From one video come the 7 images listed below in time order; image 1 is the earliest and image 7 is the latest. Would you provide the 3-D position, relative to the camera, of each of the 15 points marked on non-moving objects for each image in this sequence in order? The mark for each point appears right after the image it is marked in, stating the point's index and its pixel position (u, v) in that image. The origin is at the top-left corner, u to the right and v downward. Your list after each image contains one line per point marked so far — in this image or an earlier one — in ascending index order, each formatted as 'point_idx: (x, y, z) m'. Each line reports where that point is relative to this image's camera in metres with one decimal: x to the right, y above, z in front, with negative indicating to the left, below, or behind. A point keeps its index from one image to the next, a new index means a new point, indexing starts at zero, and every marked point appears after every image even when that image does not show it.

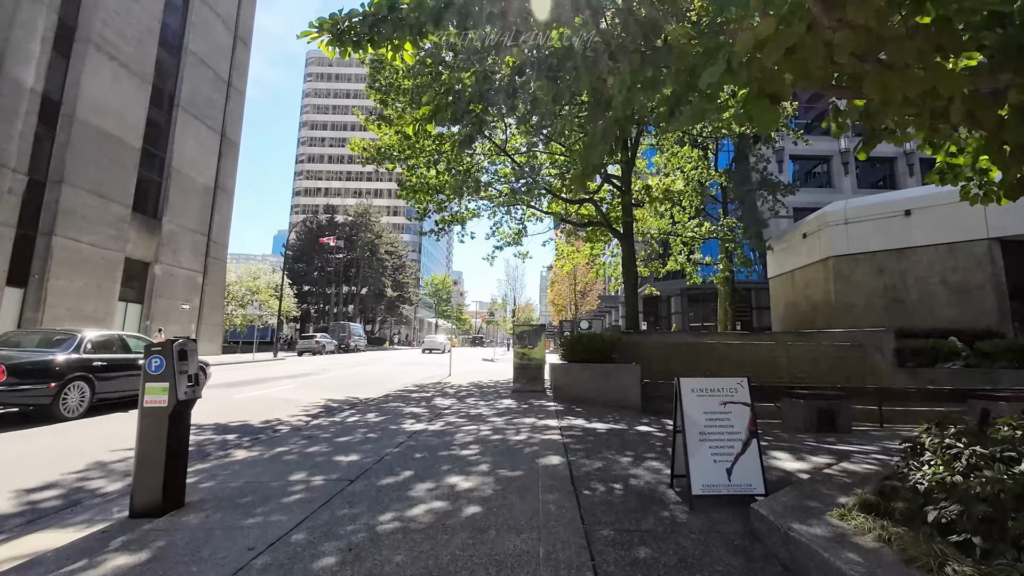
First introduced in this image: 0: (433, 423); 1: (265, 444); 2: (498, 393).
0: (-1.1, -1.9, +7.2) m
1: (-2.9, -1.8, +6.1) m
2: (-0.3, -2.3, +11.1) m
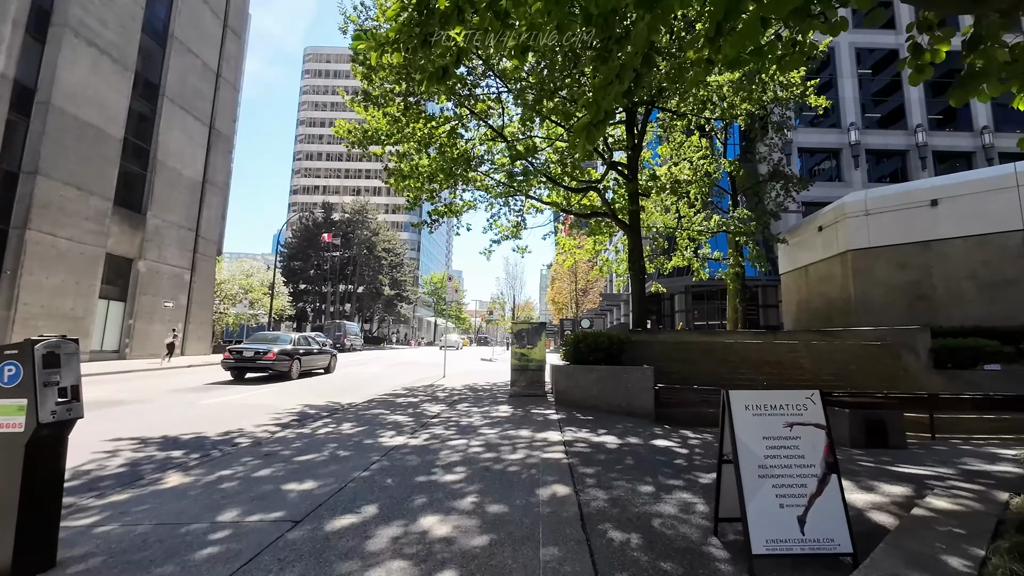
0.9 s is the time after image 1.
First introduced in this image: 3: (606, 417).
0: (-1.1, -1.8, +6.2) m
1: (-3.0, -1.7, +5.1) m
2: (-0.4, -2.1, +10.1) m
3: (+1.4, -1.9, +7.8) m
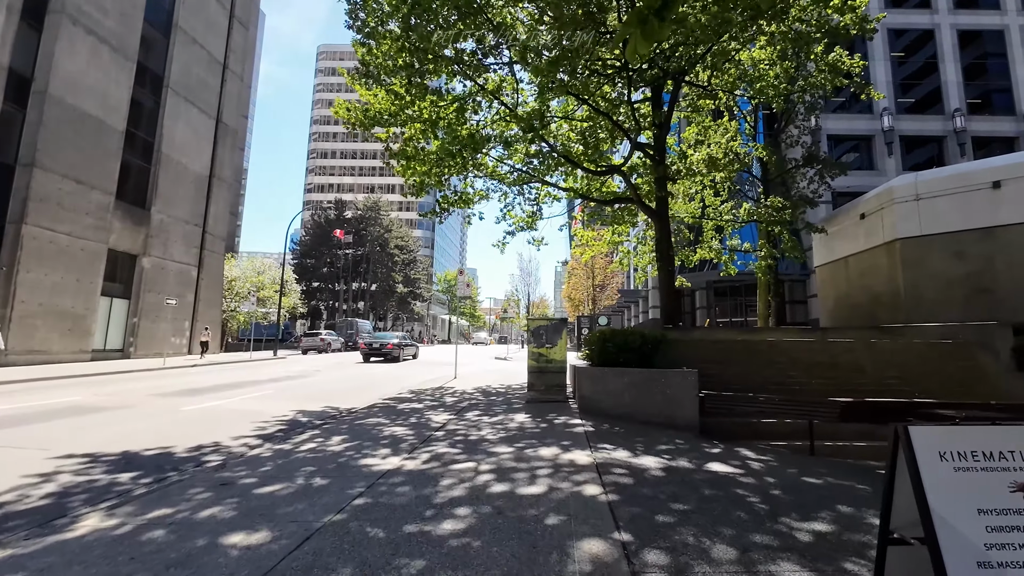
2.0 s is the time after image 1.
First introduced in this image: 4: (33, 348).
0: (-1.0, -1.6, +5.1) m
1: (-2.8, -1.6, +4.1) m
2: (-0.1, -2.0, +9.0) m
3: (+1.6, -1.8, +6.6) m
4: (-17.1, -2.2, +18.7) m
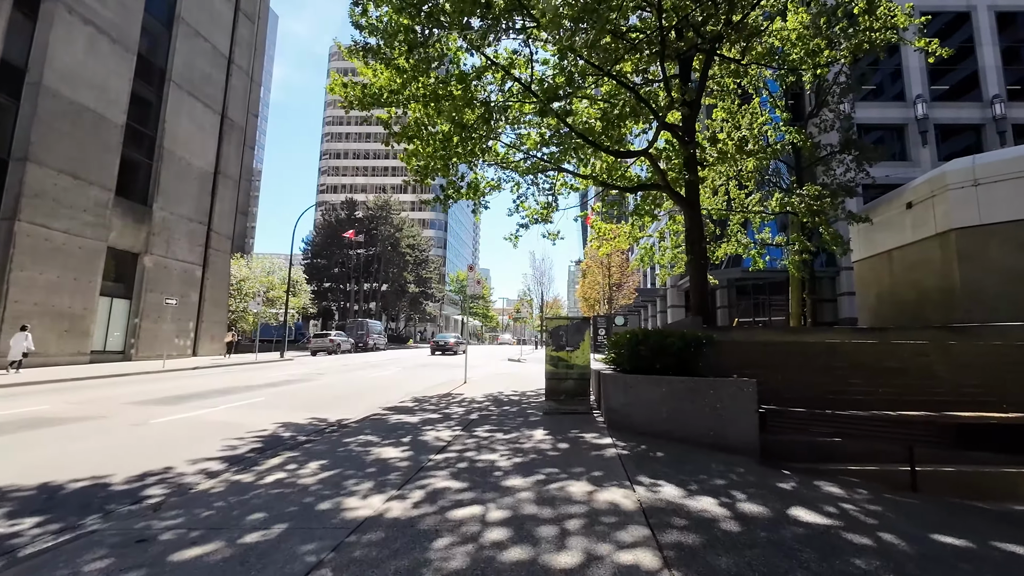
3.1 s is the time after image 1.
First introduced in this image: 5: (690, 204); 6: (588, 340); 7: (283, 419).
0: (-0.8, -1.6, +4.0) m
1: (-2.7, -1.6, +3.0) m
2: (+0.2, -1.9, +7.9) m
3: (+1.8, -1.7, +5.4) m
4: (-16.6, -2.2, +17.9) m
5: (+3.9, +1.8, +11.3) m
6: (+1.2, -0.8, +8.0) m
7: (-3.5, -2.0, +7.9) m
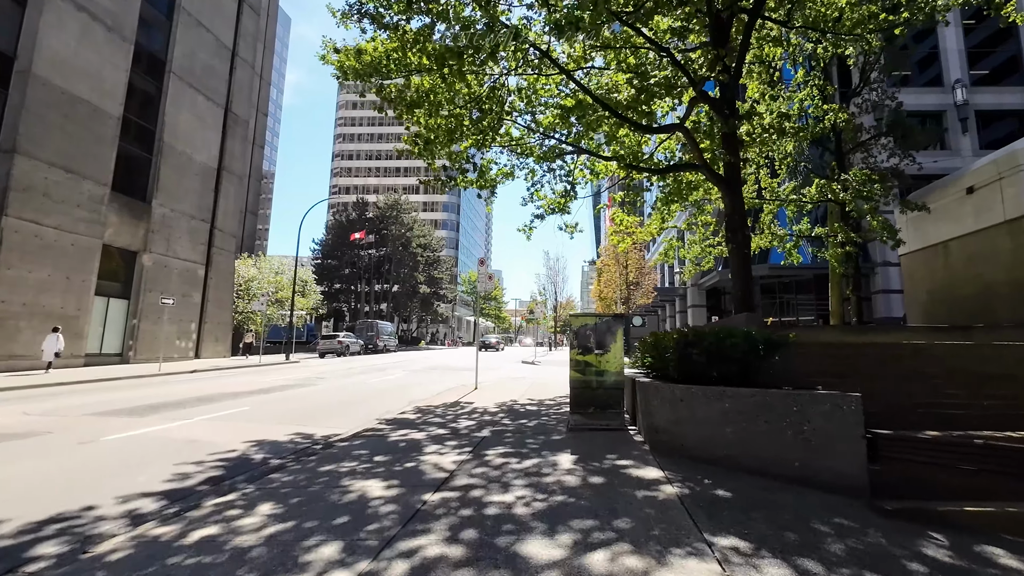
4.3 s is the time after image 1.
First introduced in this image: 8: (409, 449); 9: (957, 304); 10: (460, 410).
0: (-0.7, -1.4, +2.7) m
1: (-2.6, -1.4, +1.8) m
2: (+0.4, -1.8, +6.6) m
3: (+2.0, -1.6, +4.1) m
4: (-16.2, -2.1, +17.0) m
5: (+4.2, +2.0, +9.9) m
6: (+1.4, -0.7, +6.7) m
7: (-3.3, -1.9, +6.7) m
8: (-1.1, -1.8, +5.7) m
9: (+10.3, -0.4, +12.0) m
10: (-0.9, -2.0, +8.7) m
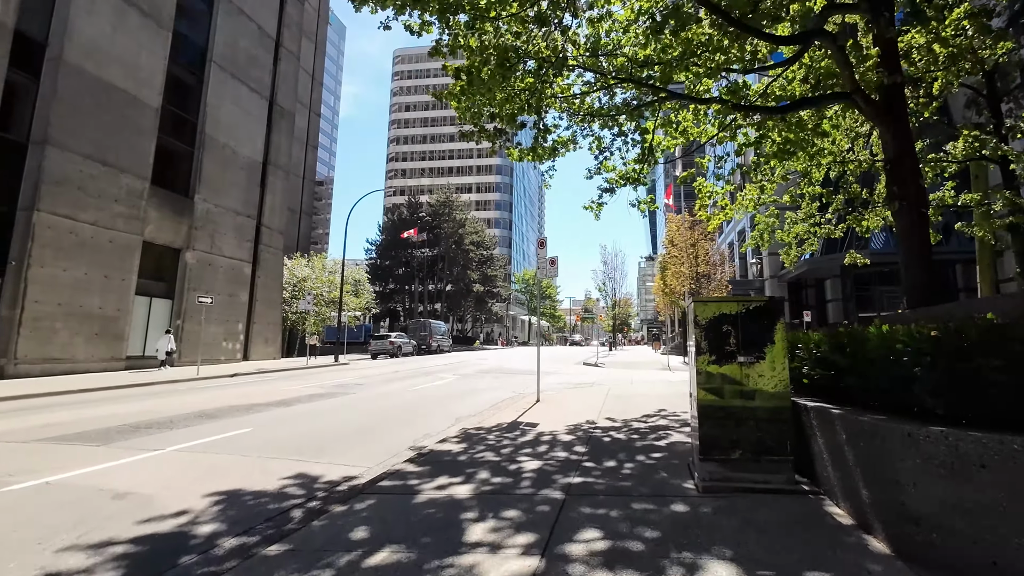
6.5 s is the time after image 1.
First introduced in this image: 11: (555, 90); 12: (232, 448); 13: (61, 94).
0: (-0.4, -1.2, +0.3) m
1: (-2.3, -1.3, -0.4) m
2: (+1.1, -1.6, +4.1) m
3: (+2.5, -1.3, +1.5) m
4: (-14.2, -2.1, +16.2) m
5: (+5.2, +2.3, +7.0) m
6: (+2.1, -0.4, +4.1) m
7: (-2.5, -1.7, +4.6) m
8: (-0.5, -1.5, +3.4) m
9: (+11.6, 0.0, +8.4) m
10: (+0.1, -1.8, +6.4) m
11: (+0.9, +3.8, +10.1) m
12: (-3.3, -1.8, +6.1) m
13: (-13.9, +5.9, +16.1) m
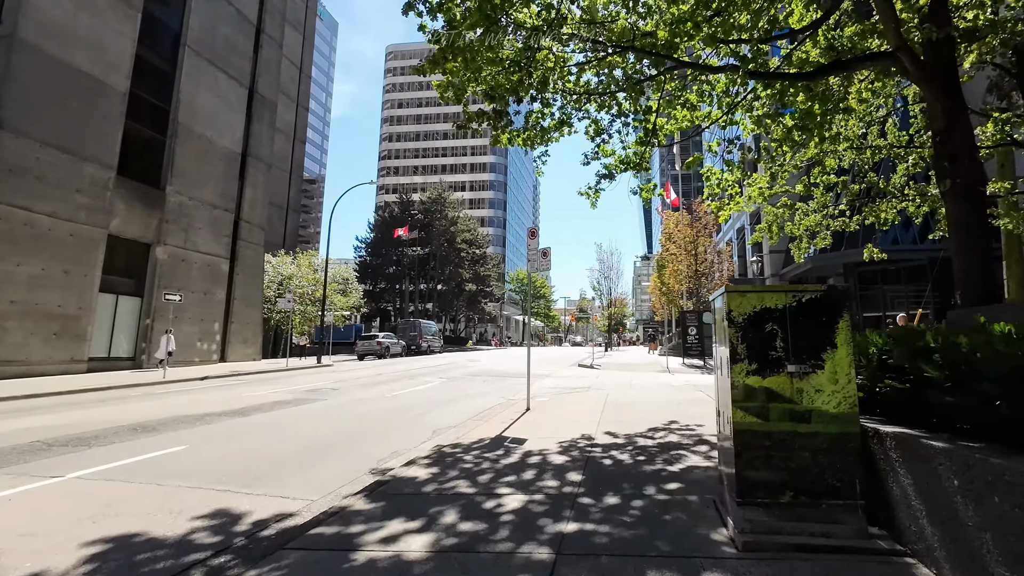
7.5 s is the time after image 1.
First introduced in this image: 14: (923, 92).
0: (-0.5, -1.1, -0.7) m
1: (-2.4, -1.2, -1.5) m
2: (+1.0, -1.5, +3.0) m
3: (+2.3, -1.2, +0.4) m
4: (-14.5, -2.0, +15.0) m
5: (+5.0, +2.3, +6.0) m
6: (+2.0, -0.3, +3.1) m
7: (-2.6, -1.6, +3.5) m
8: (-0.6, -1.5, +2.3) m
9: (+11.4, +0.1, +7.5) m
10: (-0.1, -1.7, +5.3) m
11: (+0.6, +3.9, +9.0) m
12: (-3.5, -1.7, +5.0) m
13: (-14.2, +6.1, +14.9) m
14: (+4.9, +2.2, +6.1) m
